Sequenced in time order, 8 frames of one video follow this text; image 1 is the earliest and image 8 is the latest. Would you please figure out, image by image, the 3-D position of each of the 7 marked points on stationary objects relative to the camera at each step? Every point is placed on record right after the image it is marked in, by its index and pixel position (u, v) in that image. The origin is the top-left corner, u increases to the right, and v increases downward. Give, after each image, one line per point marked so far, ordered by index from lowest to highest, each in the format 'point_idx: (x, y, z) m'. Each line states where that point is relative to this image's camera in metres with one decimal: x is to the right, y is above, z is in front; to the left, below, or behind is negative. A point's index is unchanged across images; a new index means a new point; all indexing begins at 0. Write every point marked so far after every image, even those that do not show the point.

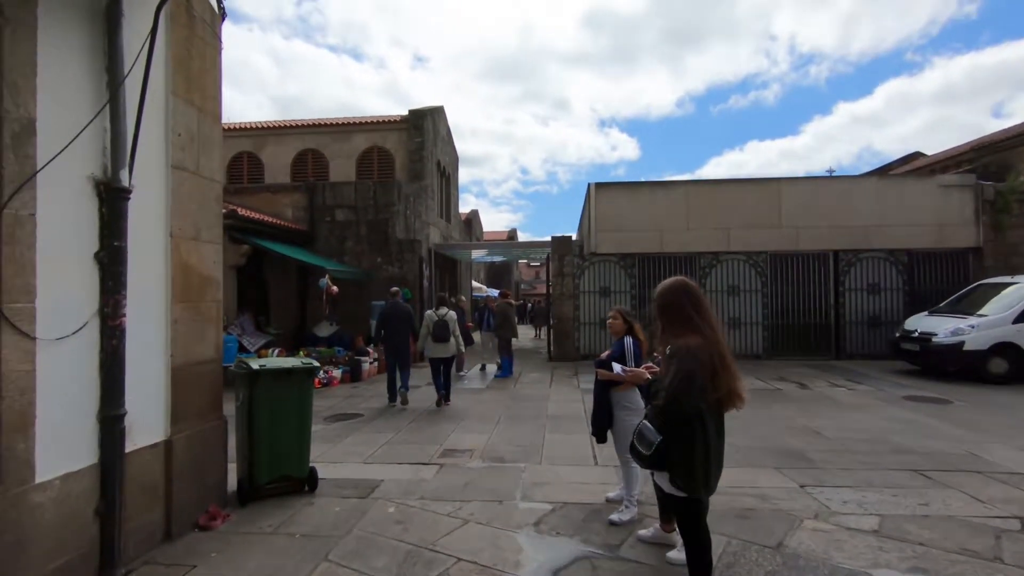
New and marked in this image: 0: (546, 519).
0: (+0.3, -1.9, +4.5) m
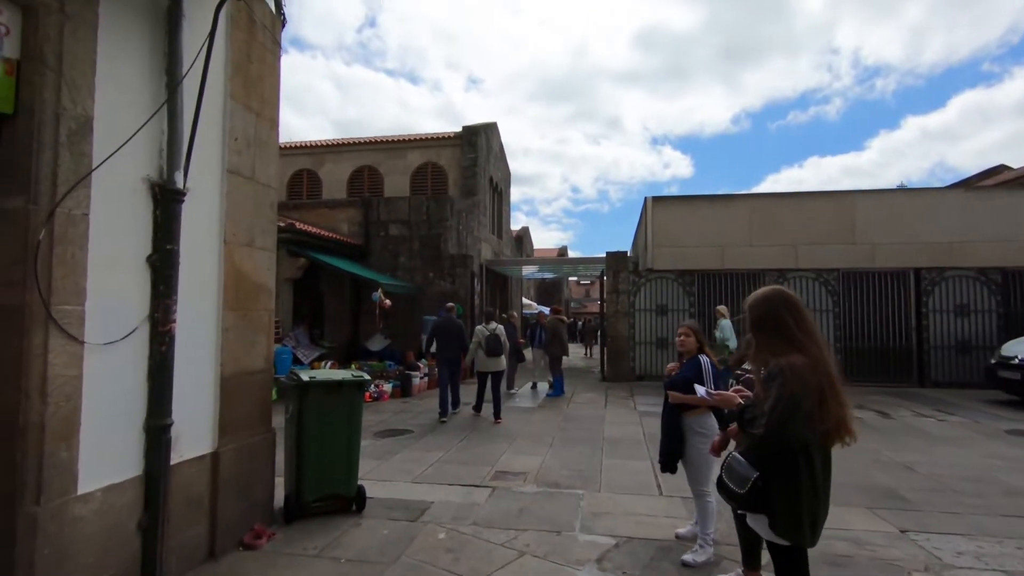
0: (+0.7, -2.0, +4.1) m
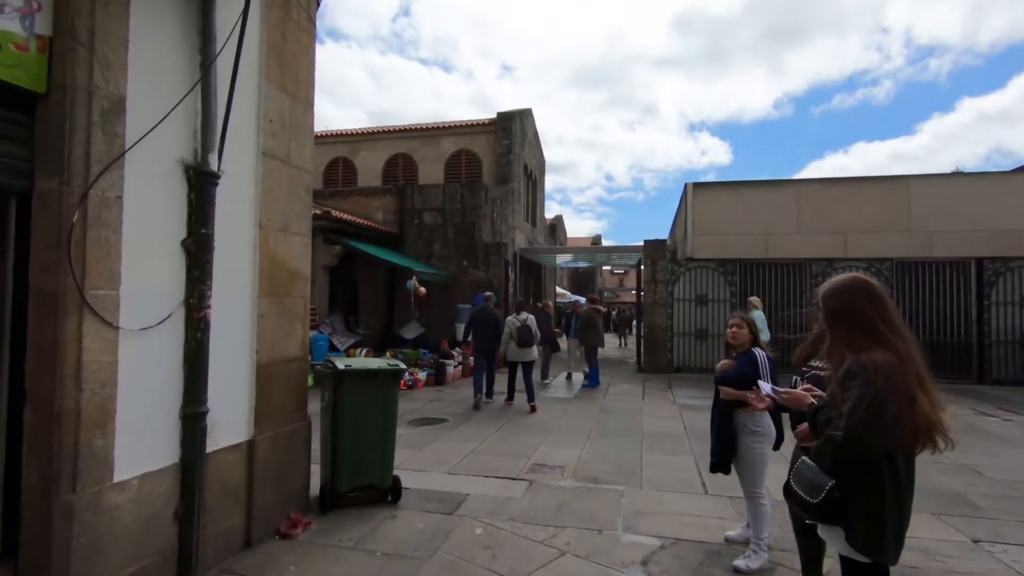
0: (+1.0, -1.9, +3.9) m
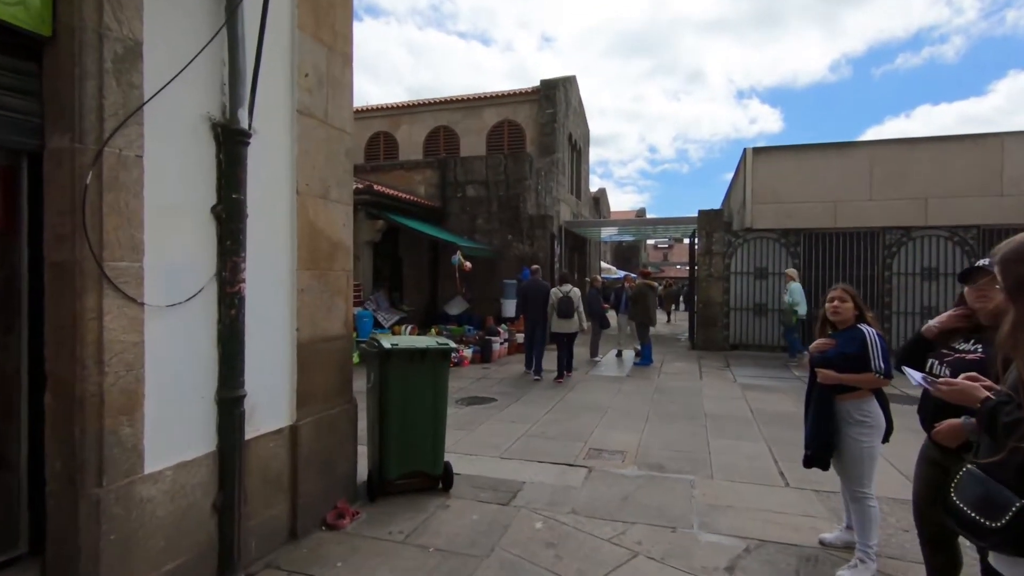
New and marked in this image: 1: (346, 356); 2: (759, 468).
0: (+1.4, -1.7, +3.4) m
1: (-1.2, -0.5, +4.1) m
2: (+2.3, -1.7, +5.2) m
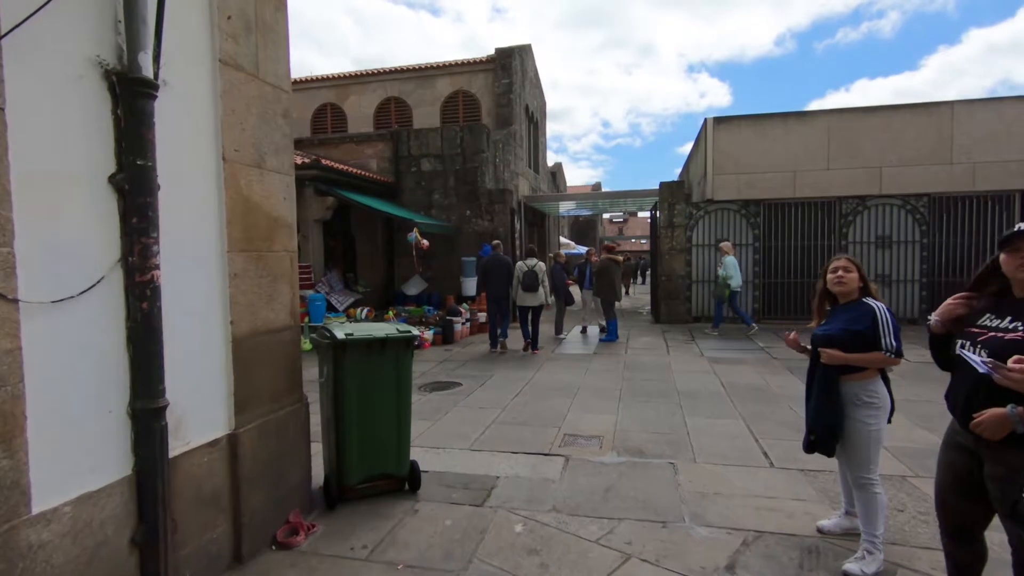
0: (+1.3, -1.6, +3.2) m
1: (-1.4, -0.4, +3.6) m
2: (+2.1, -1.5, +5.0) m
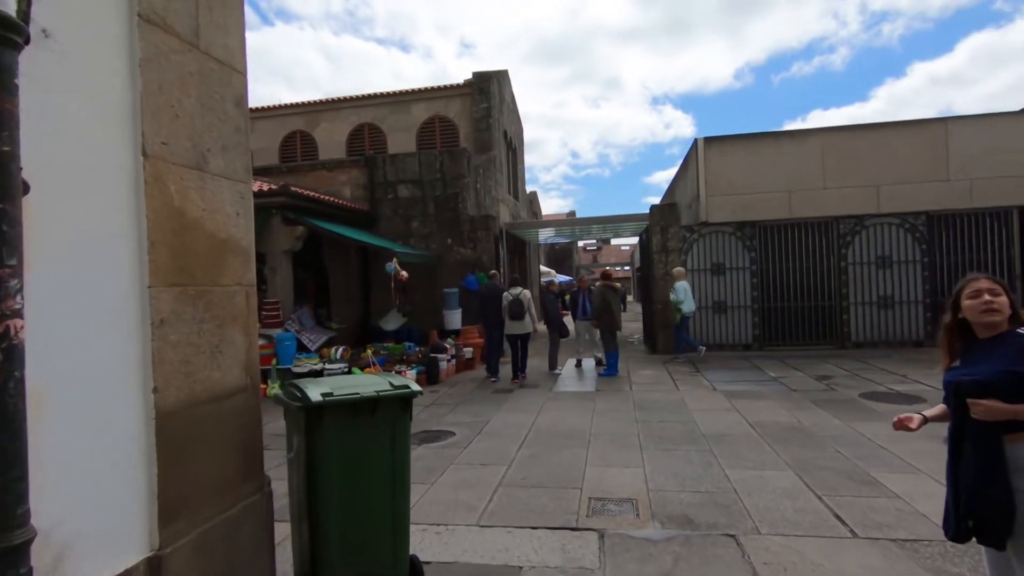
0: (+1.5, -1.7, +2.2) m
1: (-1.3, -0.6, +2.6) m
2: (+2.2, -1.7, +4.1) m
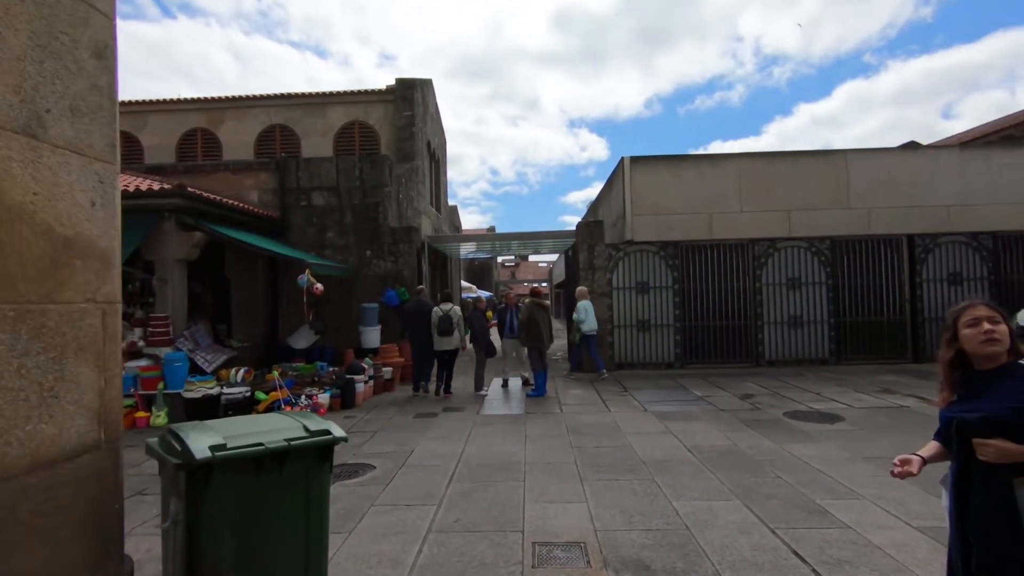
0: (+1.4, -1.8, +1.9) m
1: (-1.4, -0.7, +1.9) m
2: (+1.8, -1.8, +3.9) m
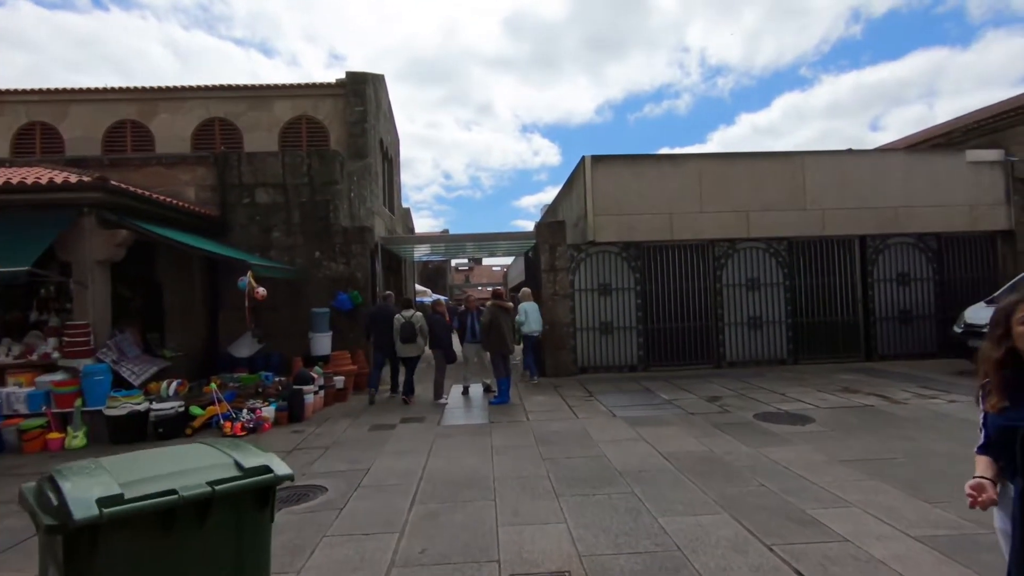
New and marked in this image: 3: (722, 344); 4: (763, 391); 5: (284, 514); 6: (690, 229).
0: (+1.4, -1.7, +1.5) m
1: (-1.4, -0.7, +1.3) m
2: (+1.6, -1.8, +3.5) m
3: (+4.8, -1.3, +12.7) m
4: (+4.4, -1.8, +9.8) m
5: (-2.0, -2.0, +4.8) m
6: (+4.1, +1.4, +12.5) m
